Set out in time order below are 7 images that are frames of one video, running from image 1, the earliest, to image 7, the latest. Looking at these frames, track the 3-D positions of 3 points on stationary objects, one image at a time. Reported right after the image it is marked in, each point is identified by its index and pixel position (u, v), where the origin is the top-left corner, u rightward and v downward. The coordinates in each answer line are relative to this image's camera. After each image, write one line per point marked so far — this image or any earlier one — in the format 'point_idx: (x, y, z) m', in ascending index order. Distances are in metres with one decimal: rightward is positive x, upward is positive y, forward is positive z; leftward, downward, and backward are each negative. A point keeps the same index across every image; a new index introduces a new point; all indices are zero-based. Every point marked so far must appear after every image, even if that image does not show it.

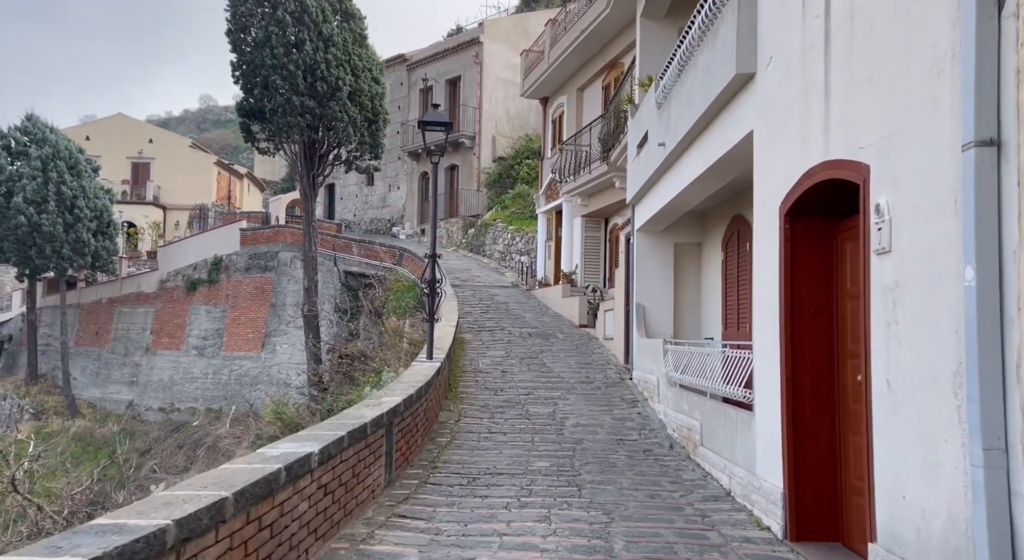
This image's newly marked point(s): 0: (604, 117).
0: (+2.0, +3.5, +18.4) m
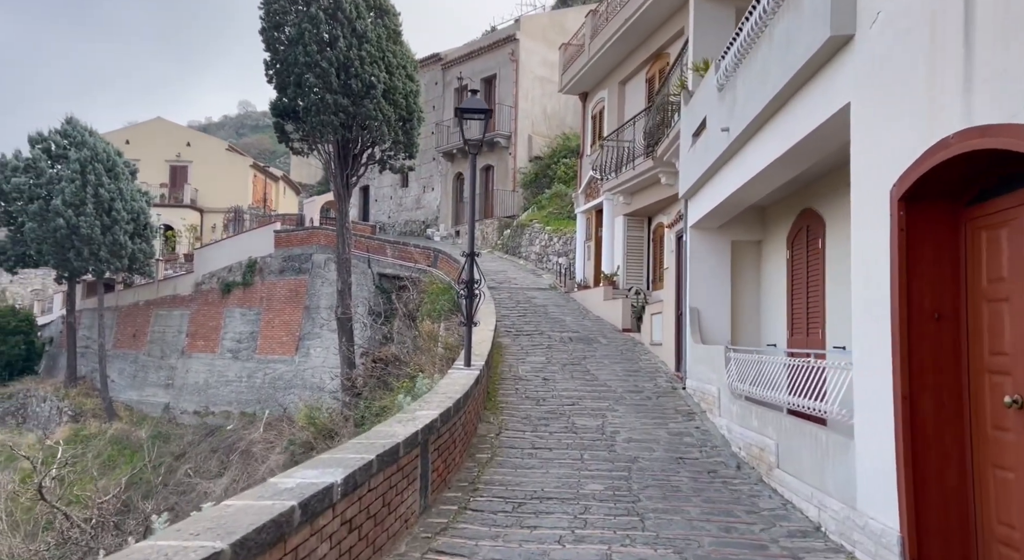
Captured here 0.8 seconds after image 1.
0: (+2.8, +3.5, +17.4) m
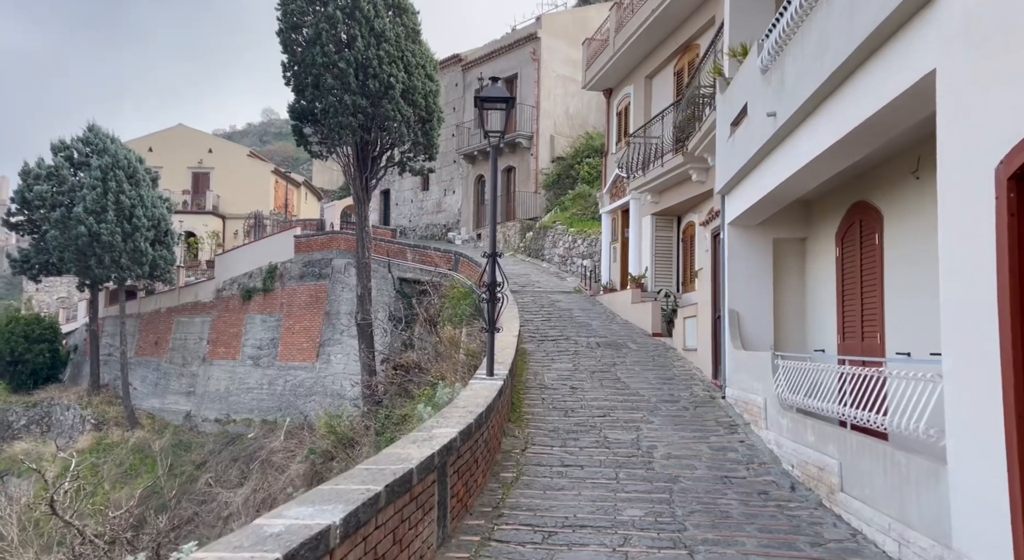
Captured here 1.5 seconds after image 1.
0: (+3.3, +3.5, +16.7) m
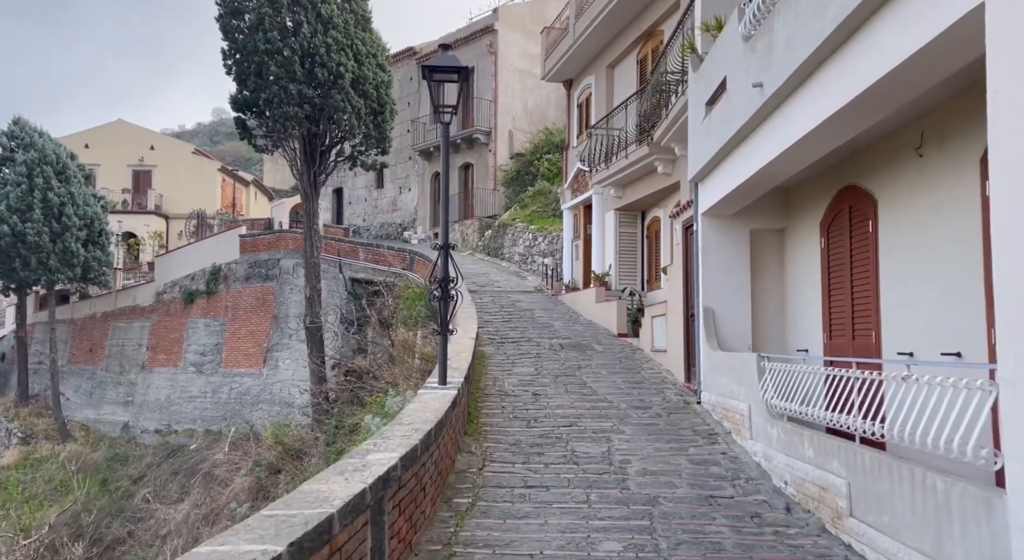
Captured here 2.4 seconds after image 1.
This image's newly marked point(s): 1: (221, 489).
0: (+2.4, +3.5, +15.8) m
1: (-5.9, -4.2, +17.1) m
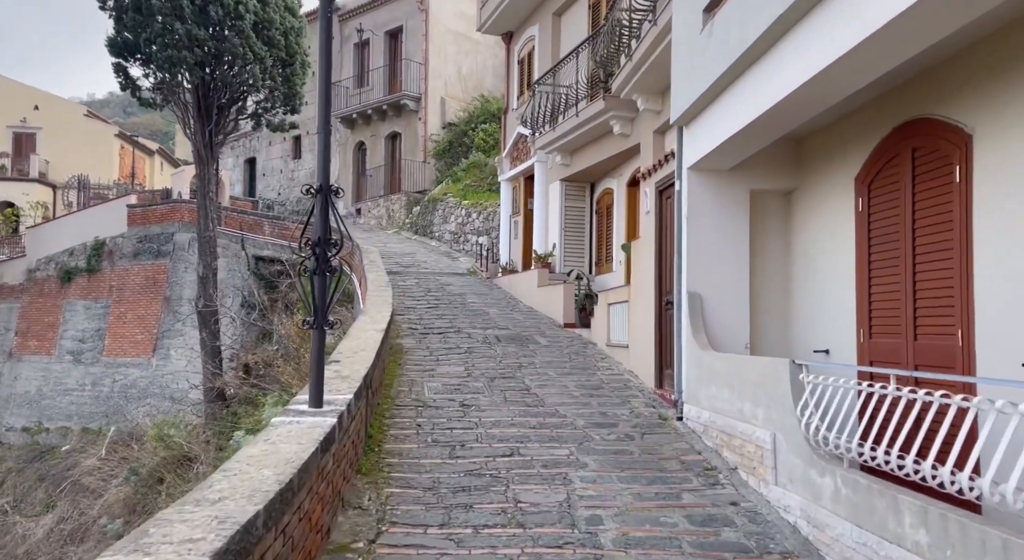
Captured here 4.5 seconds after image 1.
0: (+1.3, +3.8, +13.3) m
1: (-7.2, -3.8, +14.0) m
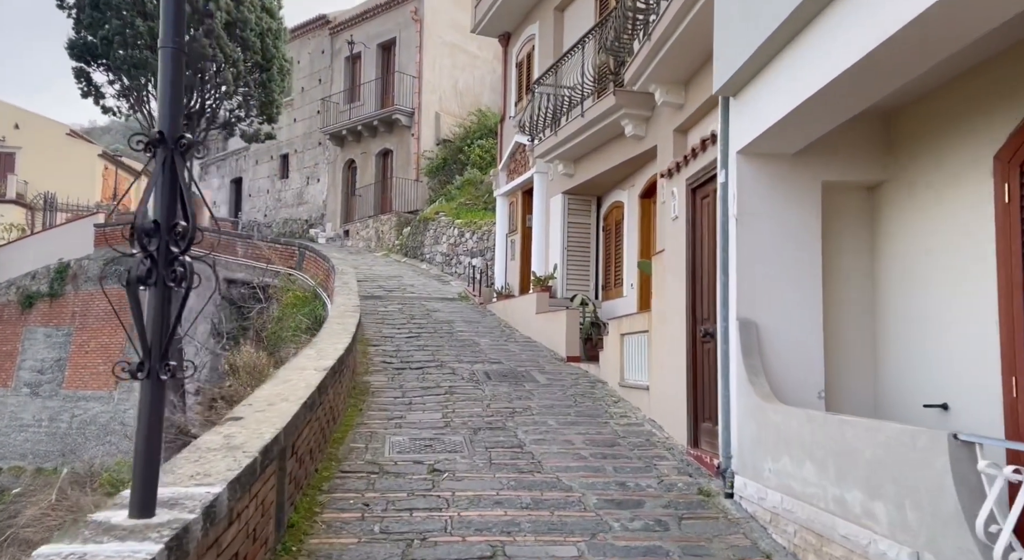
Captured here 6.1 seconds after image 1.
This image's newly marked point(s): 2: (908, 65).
0: (+1.2, +3.5, +11.5) m
1: (-7.3, -4.1, +11.9) m
2: (+1.9, +1.0, +4.3) m
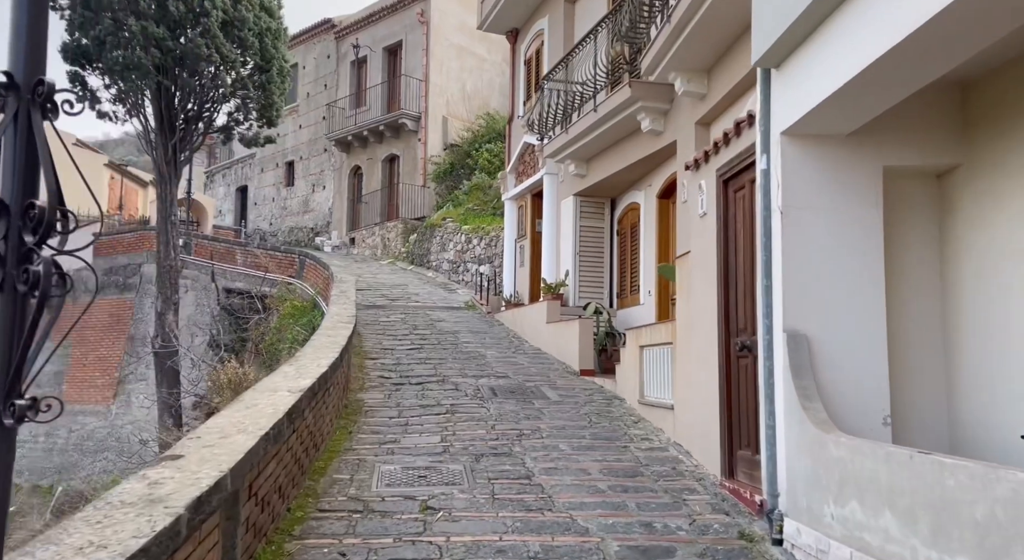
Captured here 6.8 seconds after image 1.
0: (+1.3, +3.4, +10.7) m
1: (-7.1, -4.2, +11.2) m
2: (+1.9, +1.0, +3.4) m
